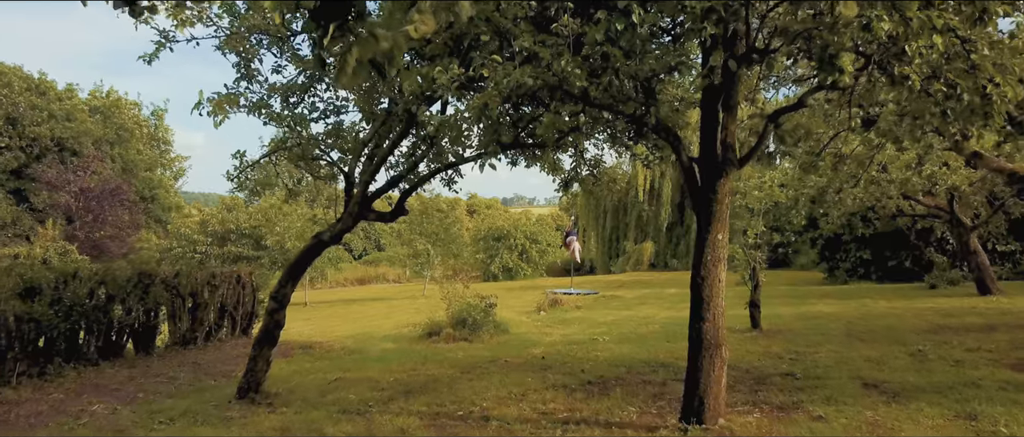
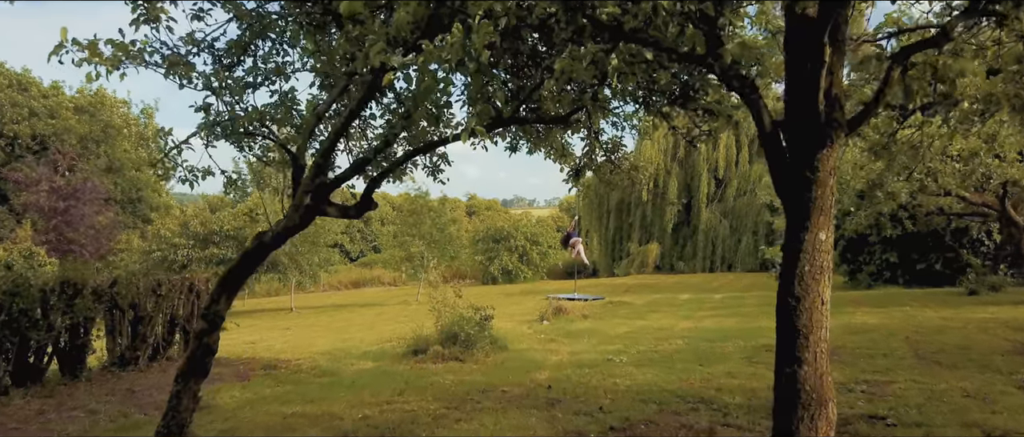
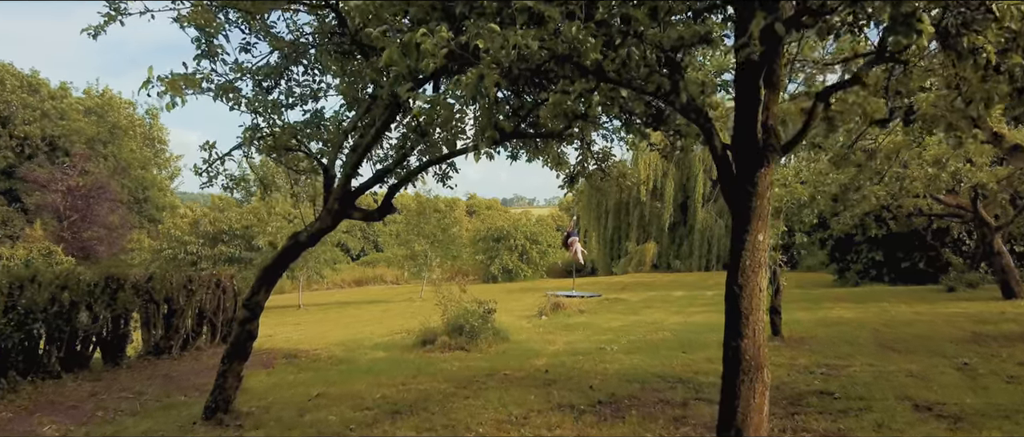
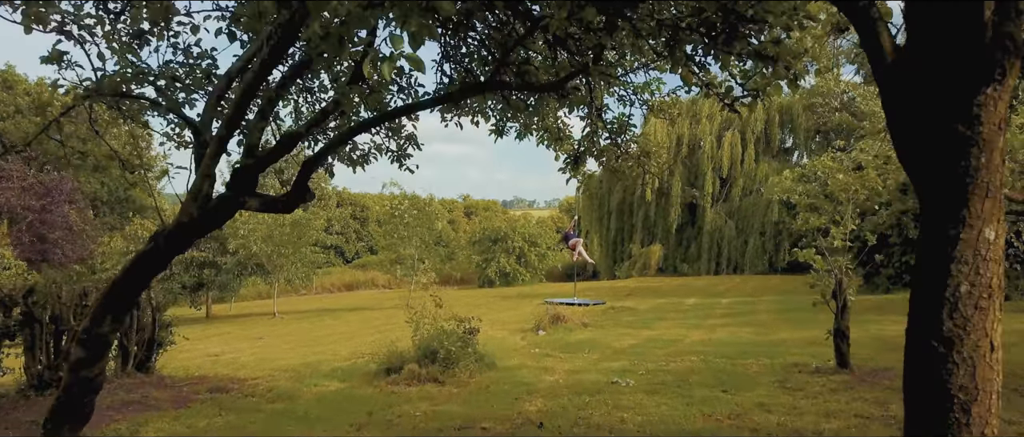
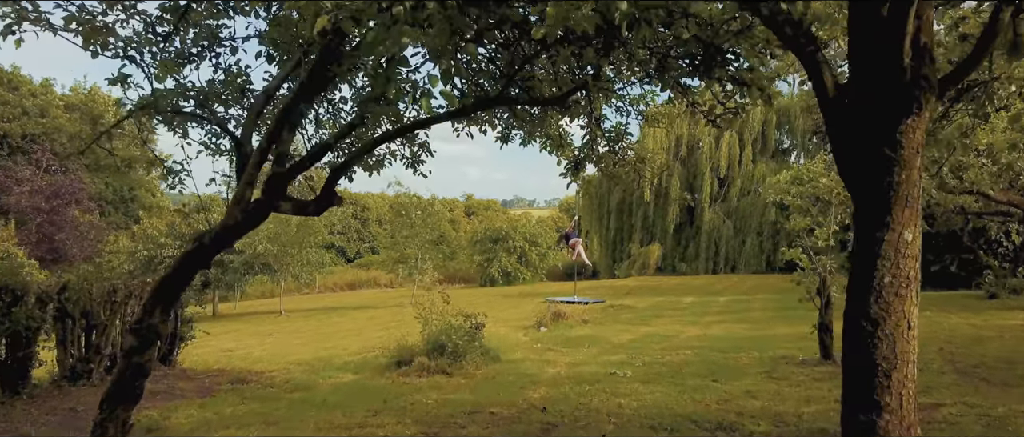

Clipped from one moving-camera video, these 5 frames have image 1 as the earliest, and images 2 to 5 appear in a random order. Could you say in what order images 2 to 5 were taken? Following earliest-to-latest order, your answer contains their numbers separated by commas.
3, 2, 5, 4
